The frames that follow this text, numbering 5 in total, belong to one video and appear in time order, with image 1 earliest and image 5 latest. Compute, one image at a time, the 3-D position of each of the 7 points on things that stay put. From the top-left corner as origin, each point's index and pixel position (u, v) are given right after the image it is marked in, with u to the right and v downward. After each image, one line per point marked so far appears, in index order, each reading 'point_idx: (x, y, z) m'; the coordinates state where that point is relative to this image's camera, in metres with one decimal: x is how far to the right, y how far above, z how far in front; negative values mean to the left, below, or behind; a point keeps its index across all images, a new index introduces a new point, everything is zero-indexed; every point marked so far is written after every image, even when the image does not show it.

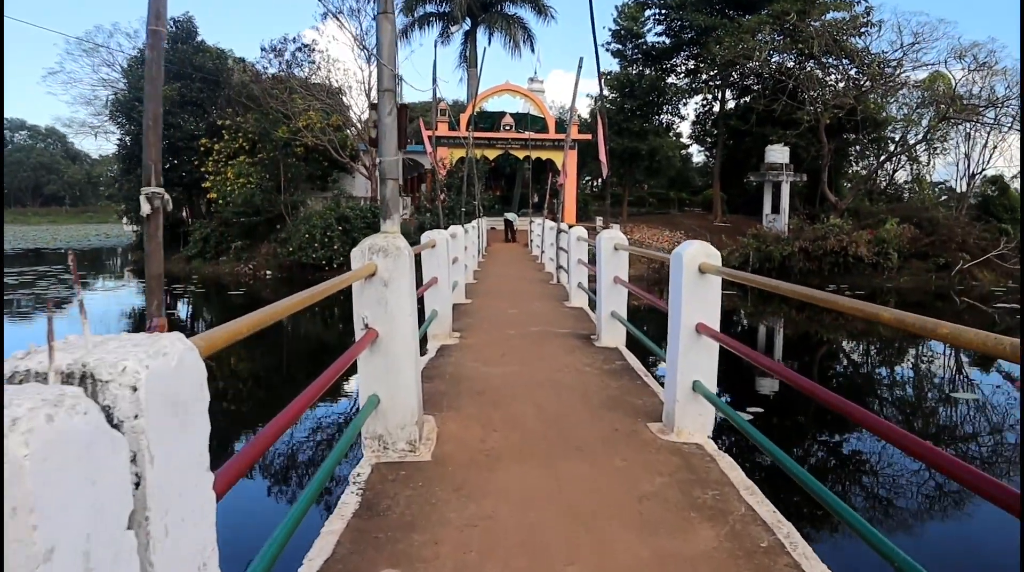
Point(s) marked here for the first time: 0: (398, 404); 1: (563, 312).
0: (-0.4, -0.4, +2.9) m
1: (+0.4, -0.2, +6.9) m
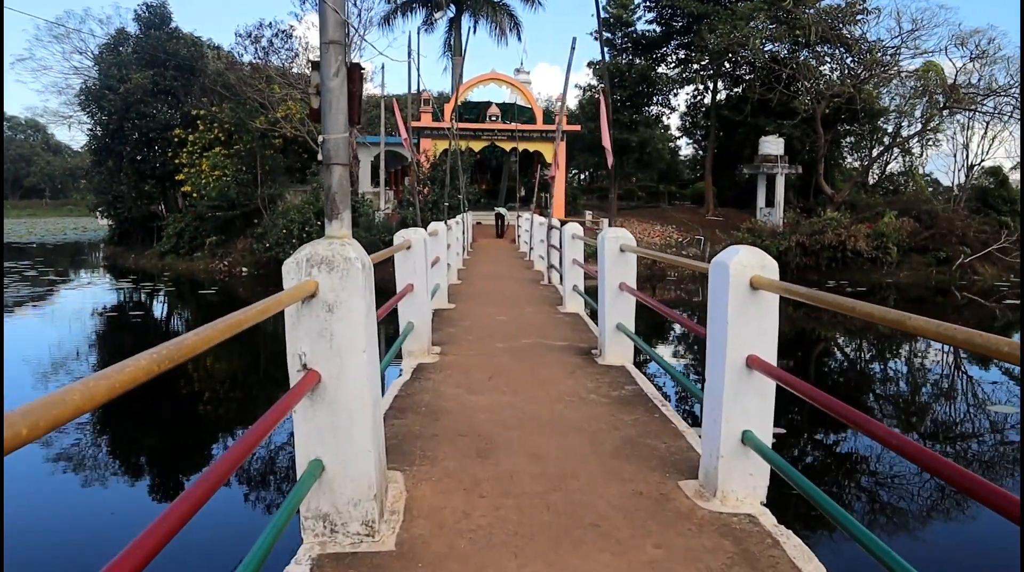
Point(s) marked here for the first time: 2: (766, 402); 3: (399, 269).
0: (-0.4, -0.5, +2.1) m
1: (+0.4, -0.3, +6.1) m
2: (+0.8, -0.4, +2.4) m
3: (-0.7, +0.1, +4.4) m
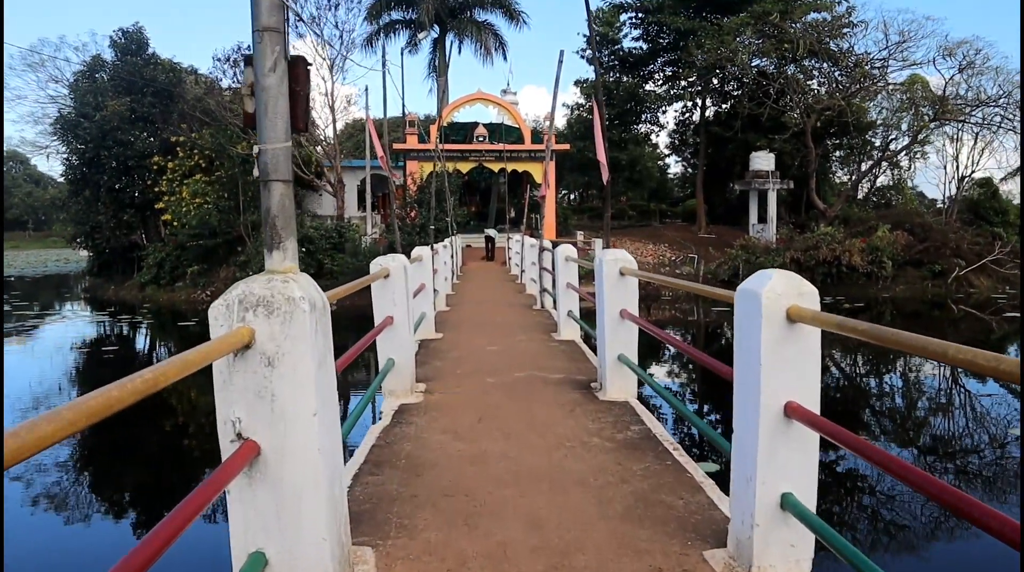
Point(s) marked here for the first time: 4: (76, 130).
0: (-0.5, -0.6, +1.7) m
1: (+0.3, -0.5, +5.7) m
2: (+0.8, -0.4, +2.0) m
3: (-0.7, -0.1, +4.0) m
4: (-11.4, +4.1, +19.9) m
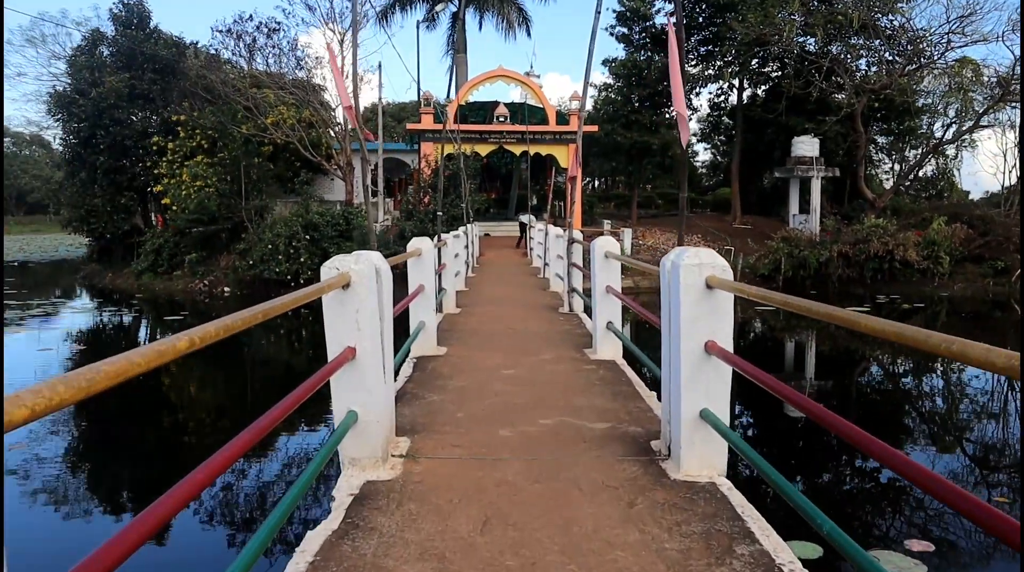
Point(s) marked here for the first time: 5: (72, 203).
0: (-0.4, -0.7, +0.3) m
1: (+0.4, -0.5, +4.3) m
2: (+0.8, -0.5, +0.6) m
3: (-0.6, -0.1, +2.6) m
4: (-10.8, +4.4, +18.7) m
5: (-11.5, +2.2, +20.0) m
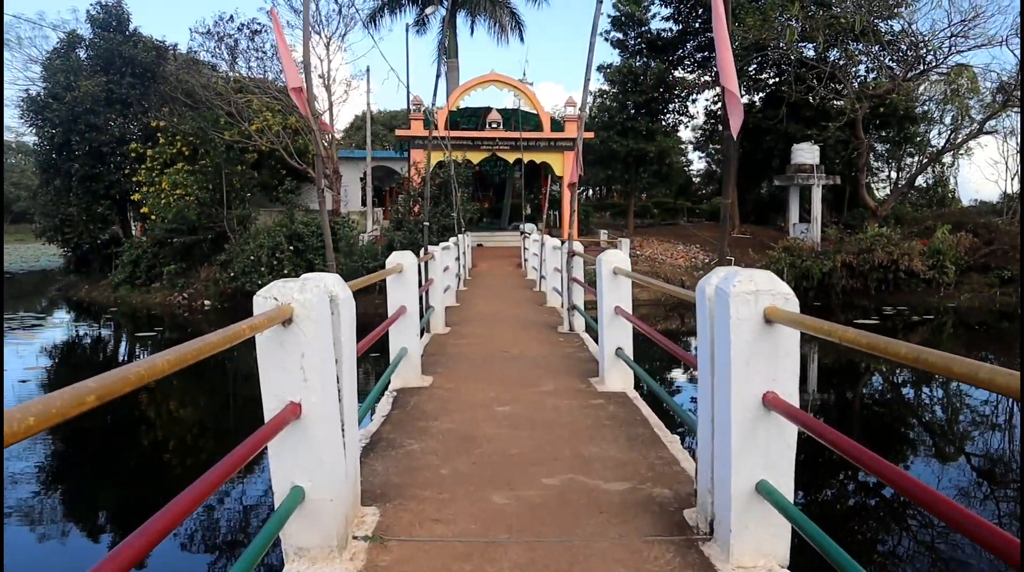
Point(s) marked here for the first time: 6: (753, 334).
0: (-0.4, -0.8, -0.3) m
1: (+0.4, -0.6, +3.7) m
2: (+0.8, -0.6, -0.1) m
3: (-0.6, -0.2, +2.0) m
4: (-11.0, +4.1, +18.0) m
5: (-11.7, +1.8, +19.3) m
6: (+0.6, -0.1, +2.0) m
